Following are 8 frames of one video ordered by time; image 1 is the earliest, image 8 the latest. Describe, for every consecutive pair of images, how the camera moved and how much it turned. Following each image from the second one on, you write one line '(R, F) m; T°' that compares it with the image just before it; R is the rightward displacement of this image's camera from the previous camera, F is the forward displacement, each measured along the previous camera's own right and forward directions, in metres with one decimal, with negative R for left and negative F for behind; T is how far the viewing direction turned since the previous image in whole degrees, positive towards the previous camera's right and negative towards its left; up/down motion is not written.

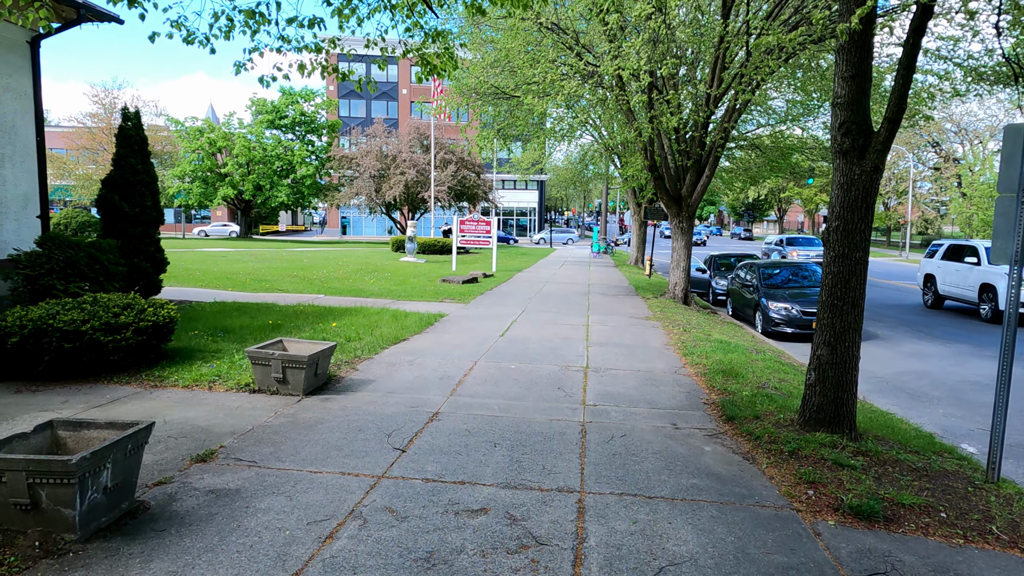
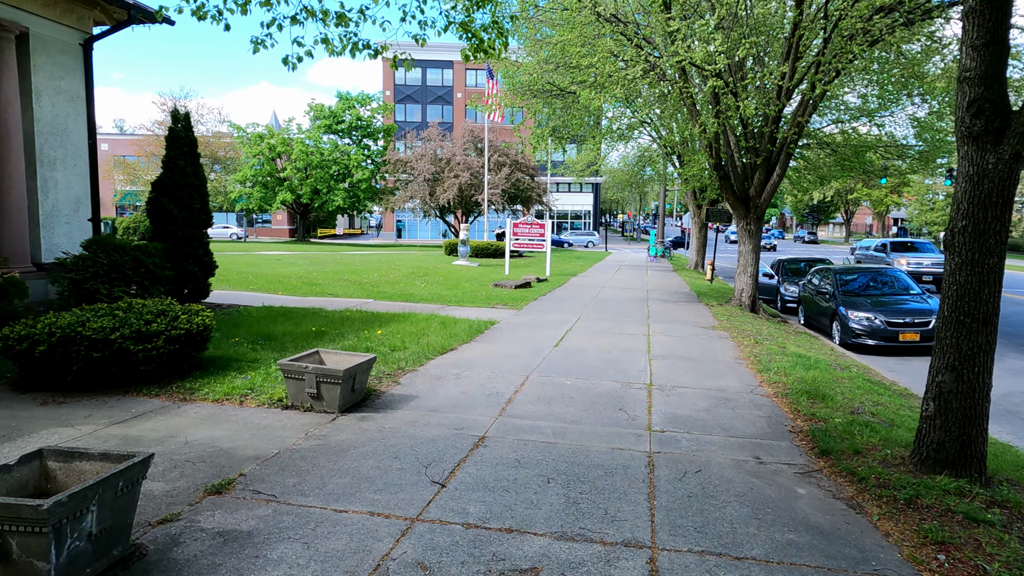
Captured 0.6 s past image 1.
(0.0, +0.6) m; -5°
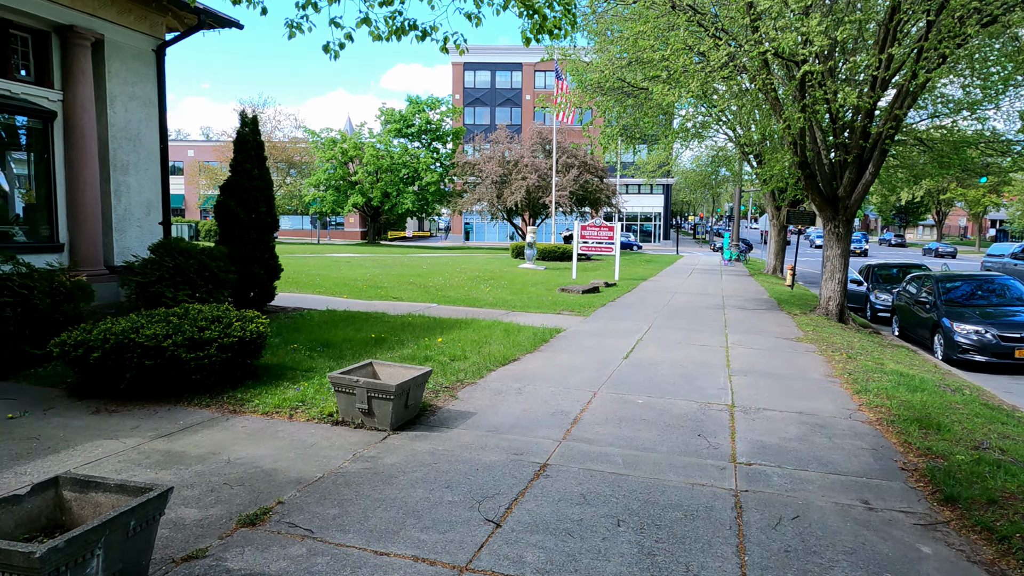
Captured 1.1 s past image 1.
(0.0, +0.5) m; -6°
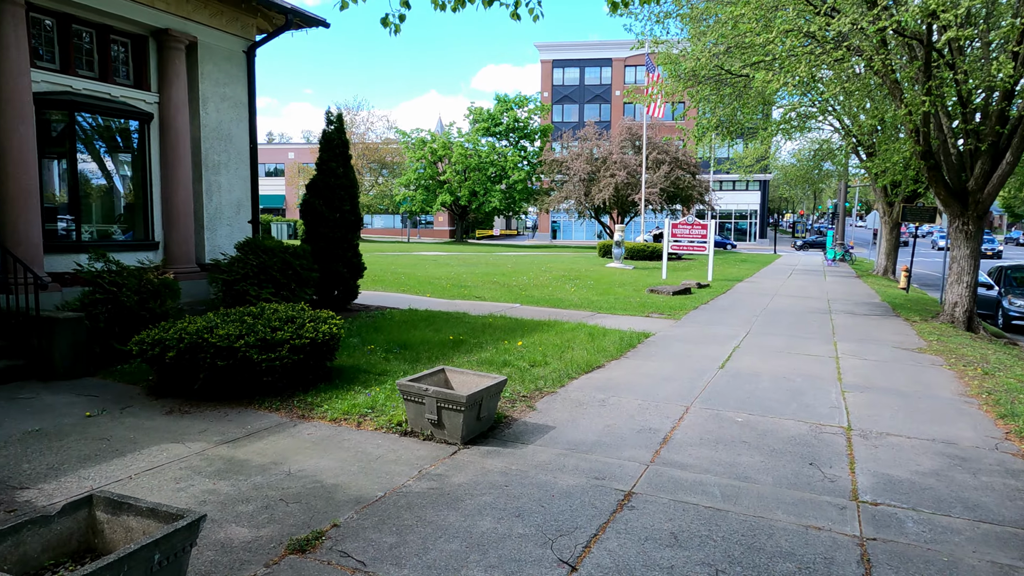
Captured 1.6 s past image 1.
(0.0, +0.5) m; -7°
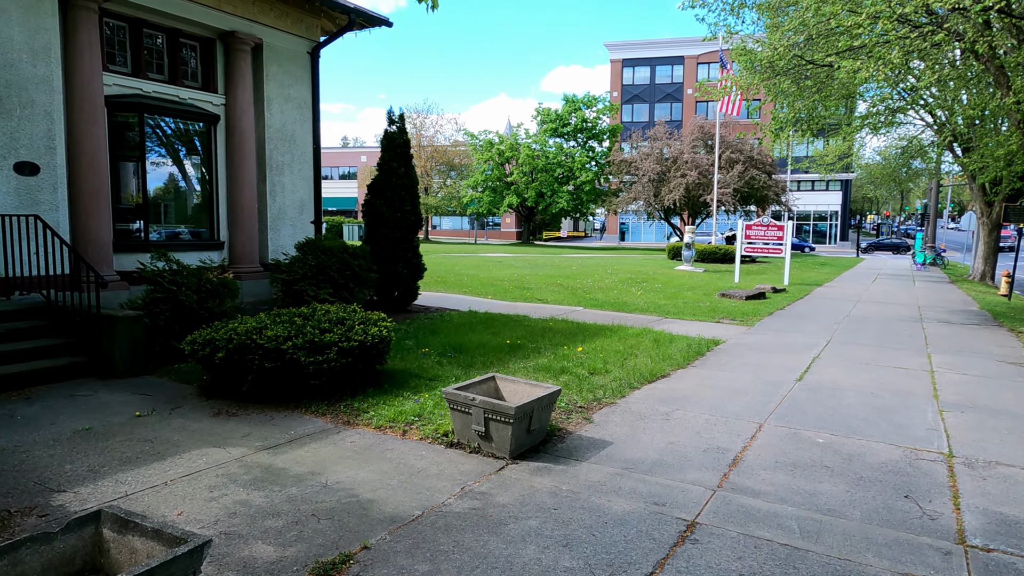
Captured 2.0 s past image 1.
(+0.1, +0.3) m; -6°
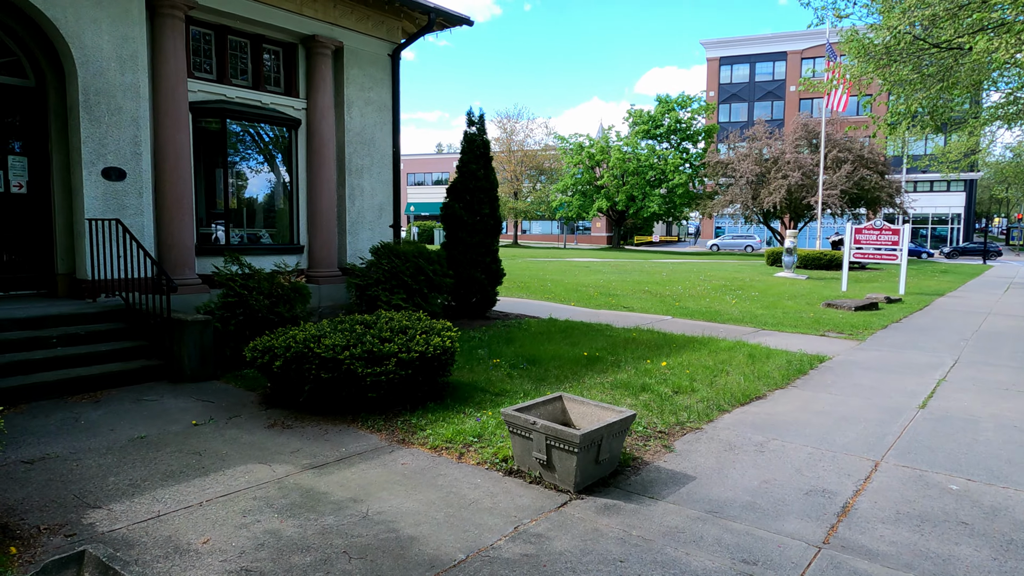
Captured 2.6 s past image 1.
(+0.1, +0.5) m; -8°
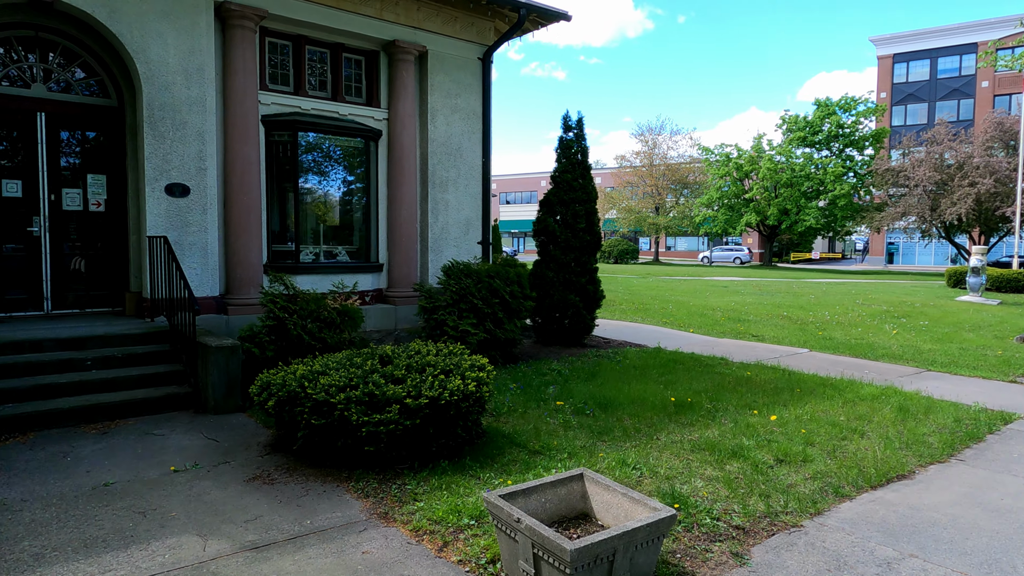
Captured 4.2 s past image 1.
(+0.7, +1.2) m; -13°
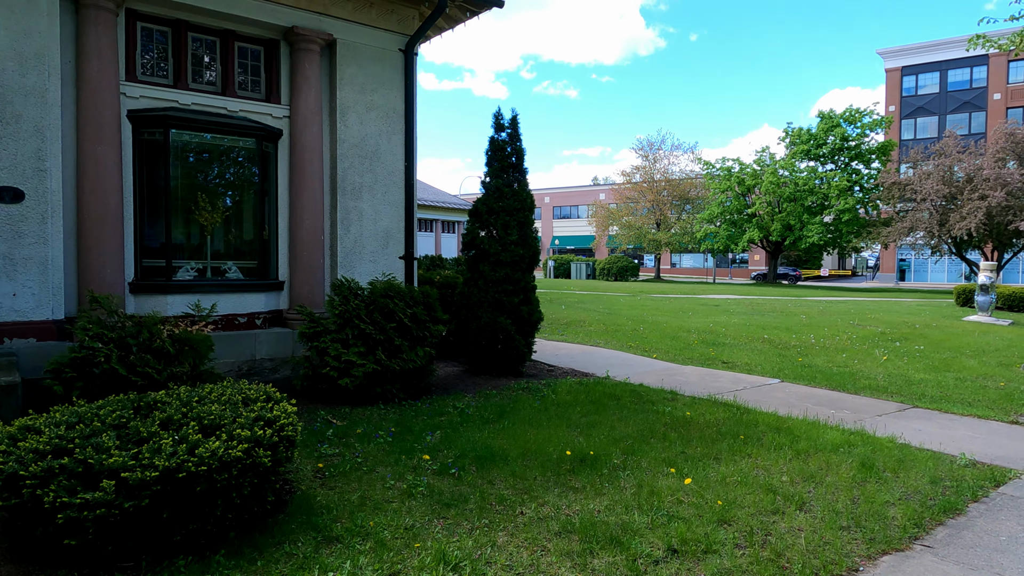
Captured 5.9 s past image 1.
(+1.1, +1.2) m; -1°
